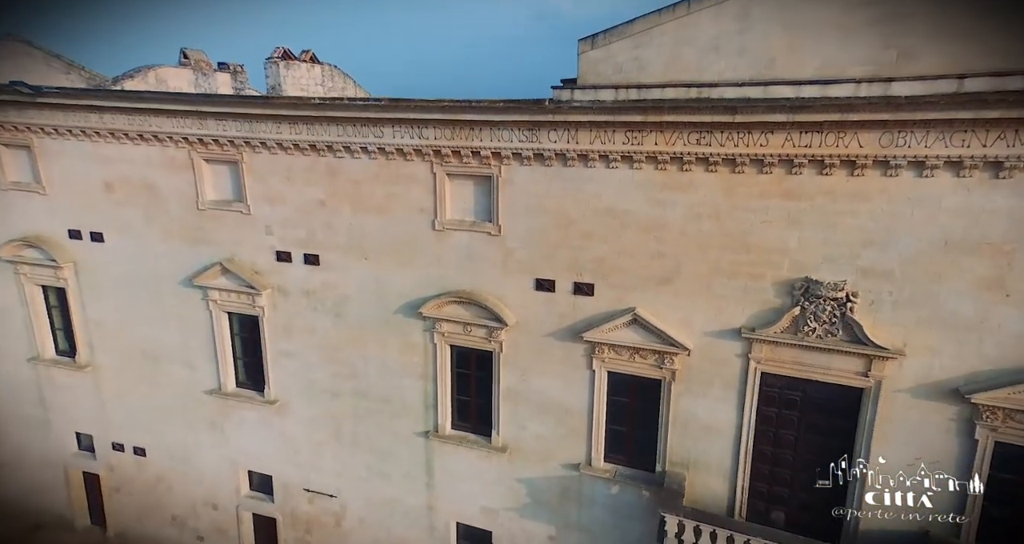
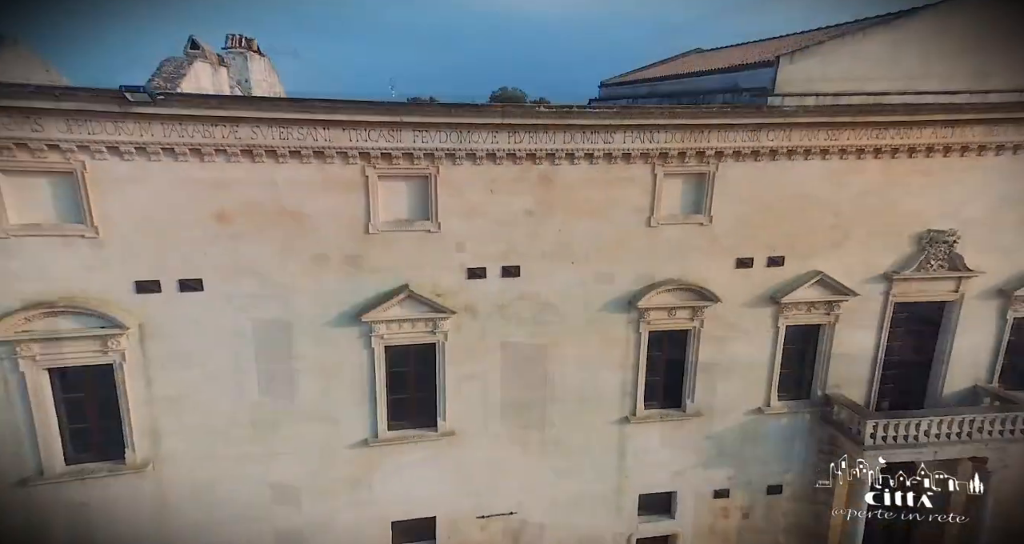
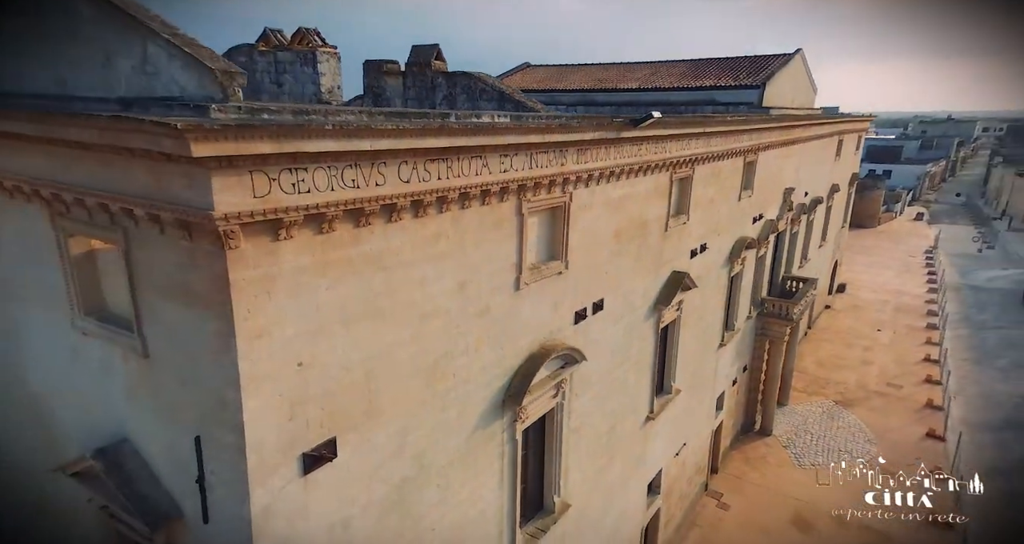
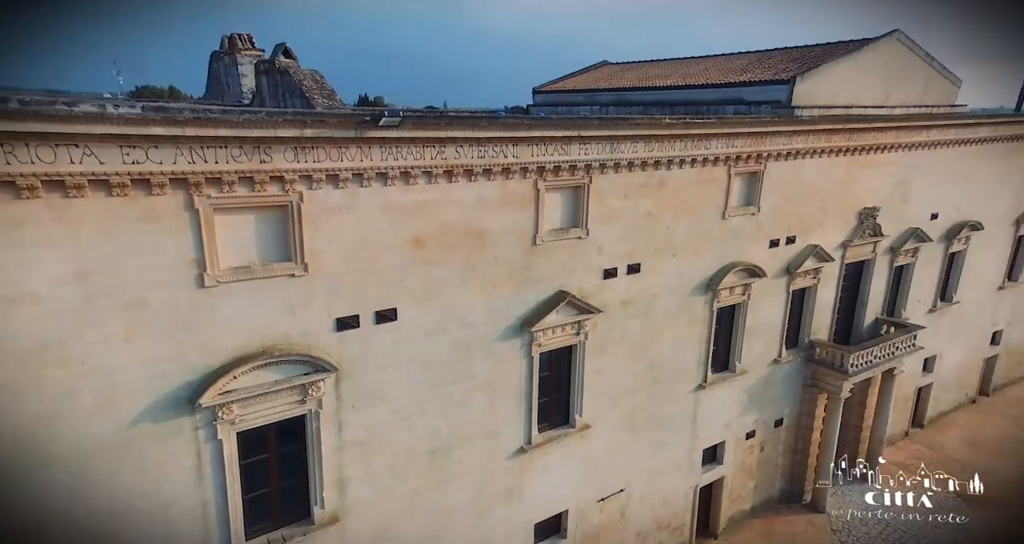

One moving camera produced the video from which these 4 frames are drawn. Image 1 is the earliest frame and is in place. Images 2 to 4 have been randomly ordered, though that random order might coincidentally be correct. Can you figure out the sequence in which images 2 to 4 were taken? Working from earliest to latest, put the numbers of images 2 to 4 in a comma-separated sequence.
2, 4, 3
